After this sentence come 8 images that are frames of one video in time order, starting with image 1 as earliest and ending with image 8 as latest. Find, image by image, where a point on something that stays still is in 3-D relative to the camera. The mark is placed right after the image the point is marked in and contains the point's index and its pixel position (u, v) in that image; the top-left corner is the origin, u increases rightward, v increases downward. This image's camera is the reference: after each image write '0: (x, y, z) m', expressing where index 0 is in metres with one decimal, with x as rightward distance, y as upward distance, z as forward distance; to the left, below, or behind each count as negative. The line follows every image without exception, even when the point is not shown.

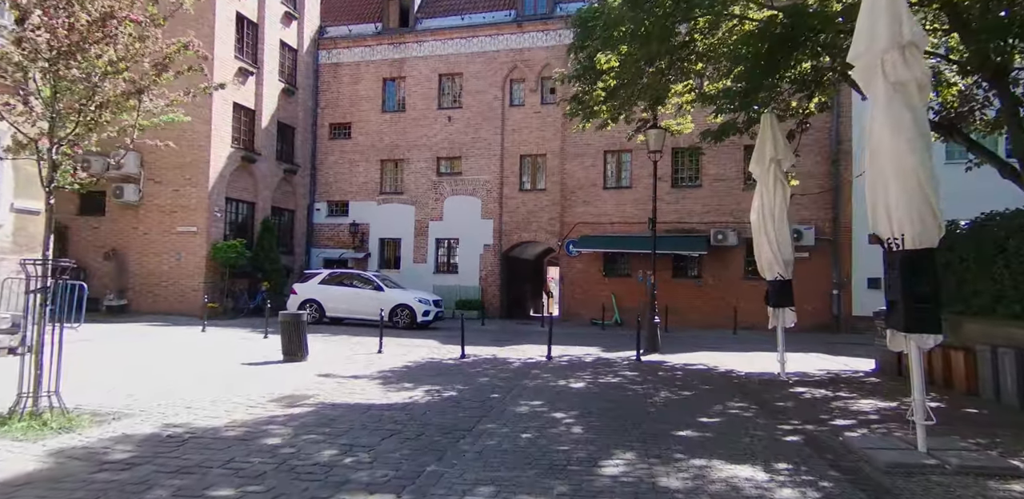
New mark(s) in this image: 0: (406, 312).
0: (-3.2, -1.9, +18.7) m
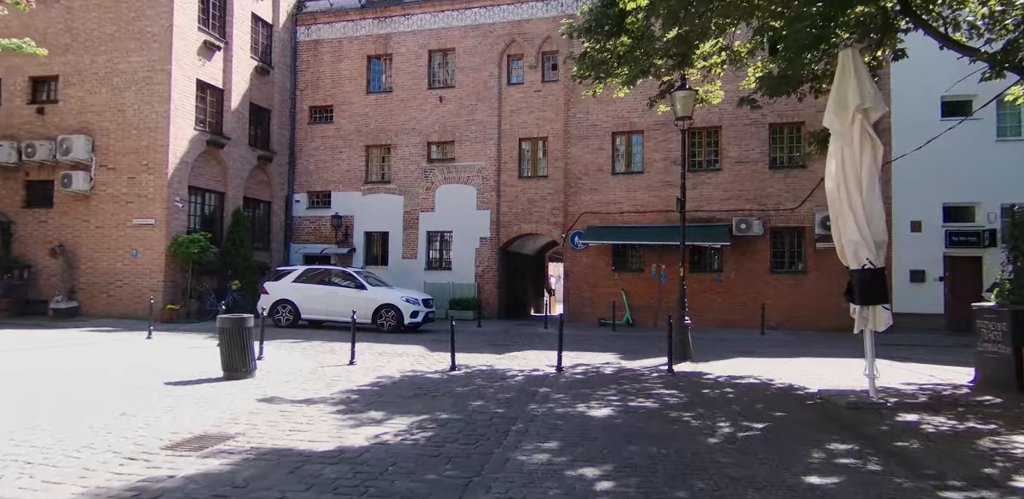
0: (-3.2, -1.7, +16.5) m
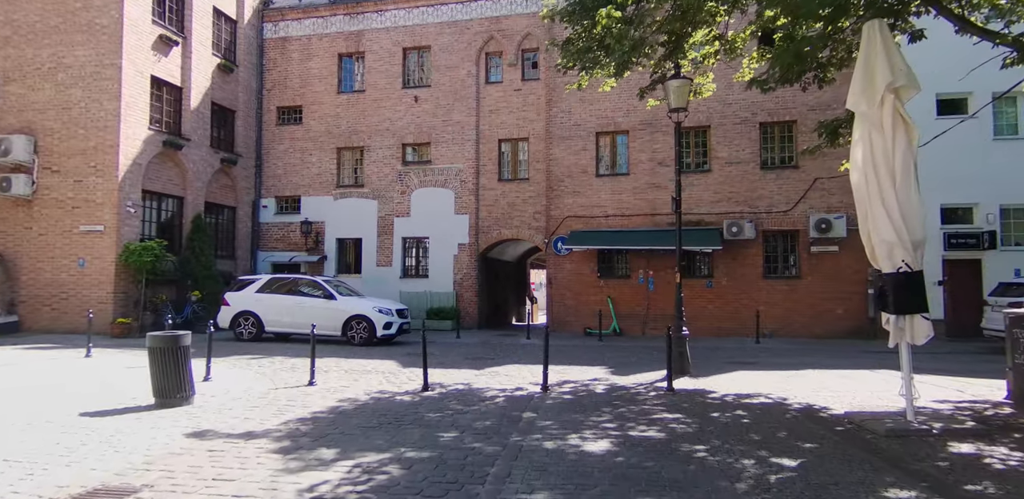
0: (-3.7, -1.9, +15.3) m
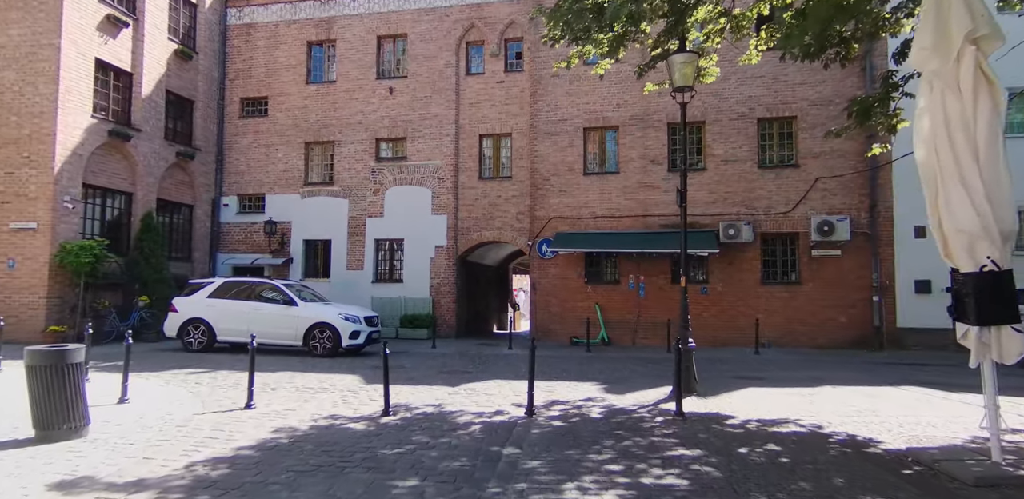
0: (-4.2, -1.9, +13.8) m
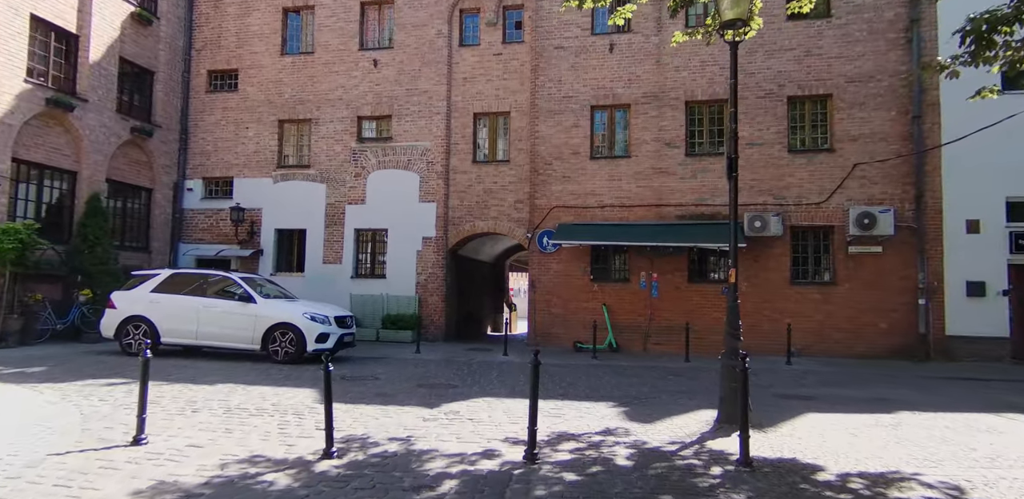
0: (-4.3, -1.7, +11.7) m
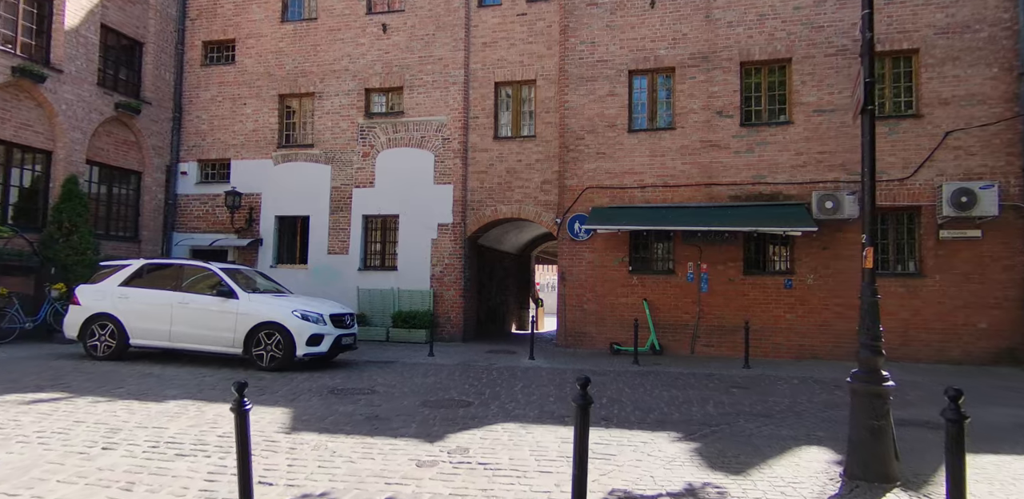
0: (-3.8, -1.4, +9.9) m
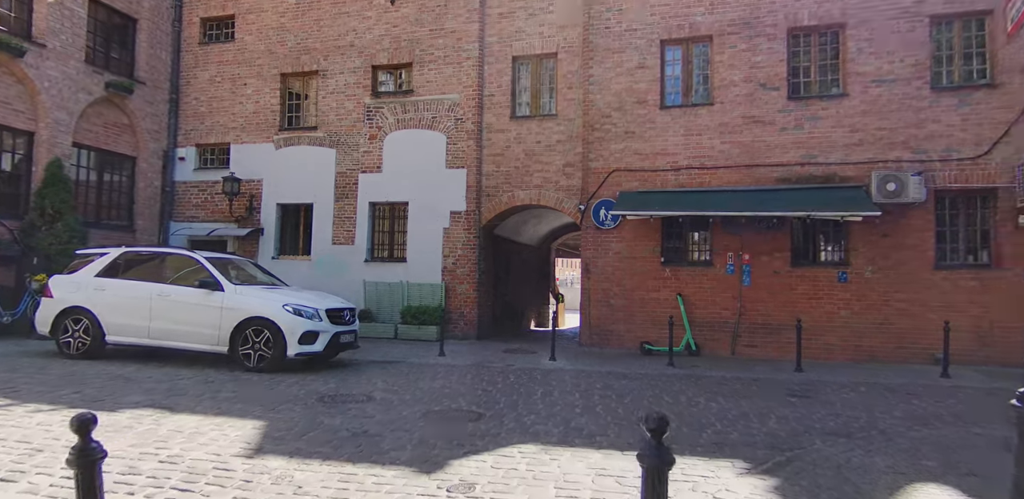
0: (-3.5, -1.2, +8.8) m
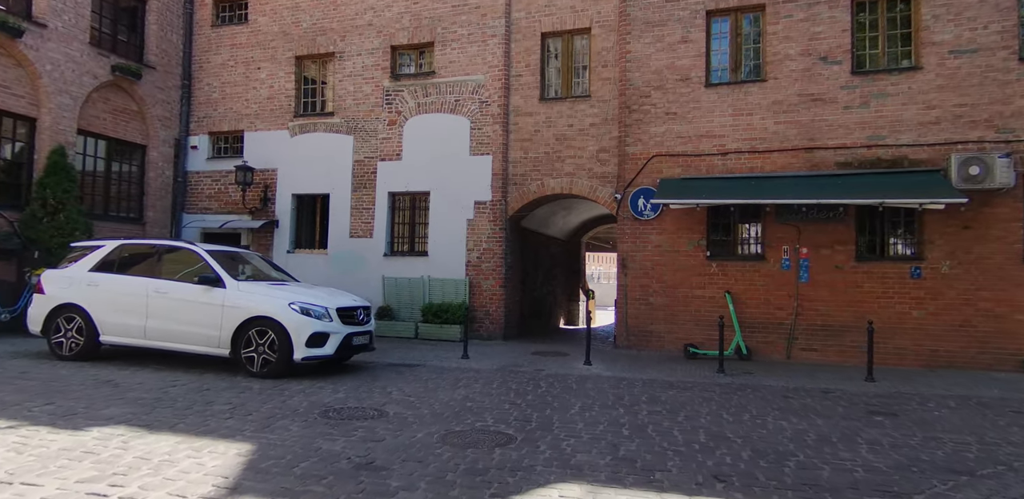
0: (-3.1, -1.1, +7.9) m
